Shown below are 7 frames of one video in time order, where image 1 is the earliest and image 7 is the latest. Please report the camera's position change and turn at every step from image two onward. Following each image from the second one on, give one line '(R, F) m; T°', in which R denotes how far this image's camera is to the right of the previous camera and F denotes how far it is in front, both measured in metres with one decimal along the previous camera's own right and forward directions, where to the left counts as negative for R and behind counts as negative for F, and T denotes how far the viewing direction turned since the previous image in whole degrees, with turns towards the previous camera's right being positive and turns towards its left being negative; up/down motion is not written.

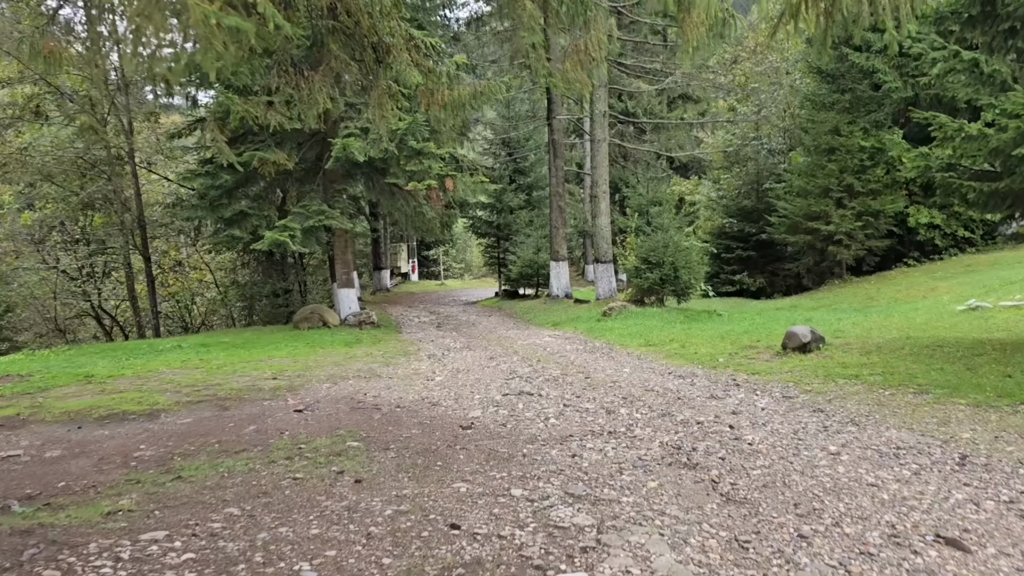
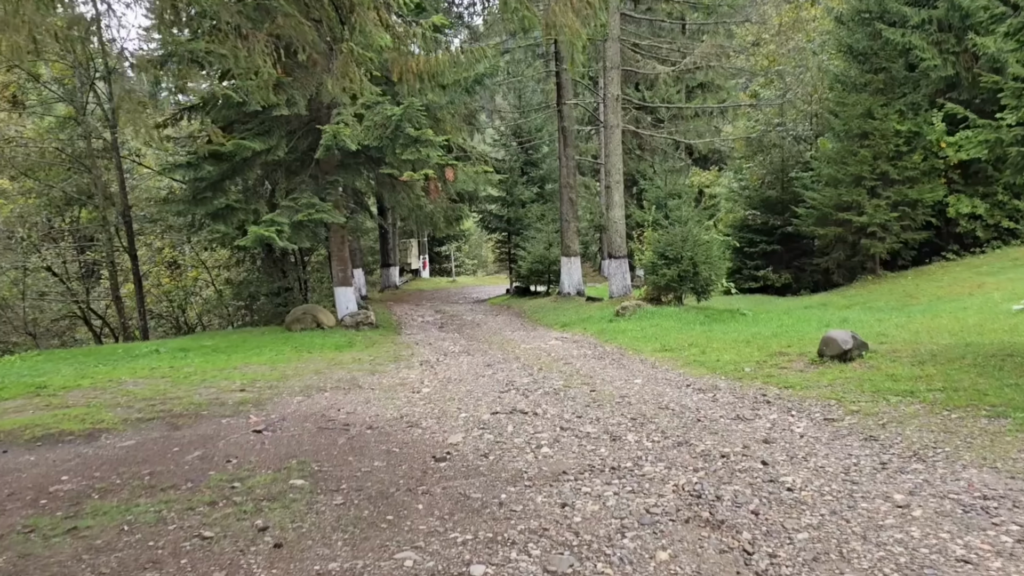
(+0.2, +1.1) m; -1°
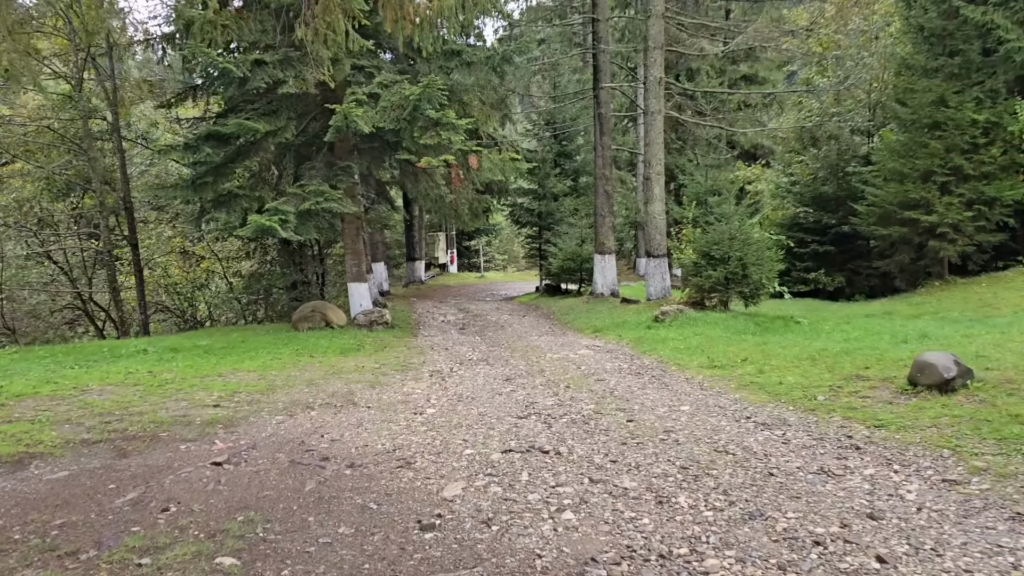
(+0.1, +1.3) m; -2°
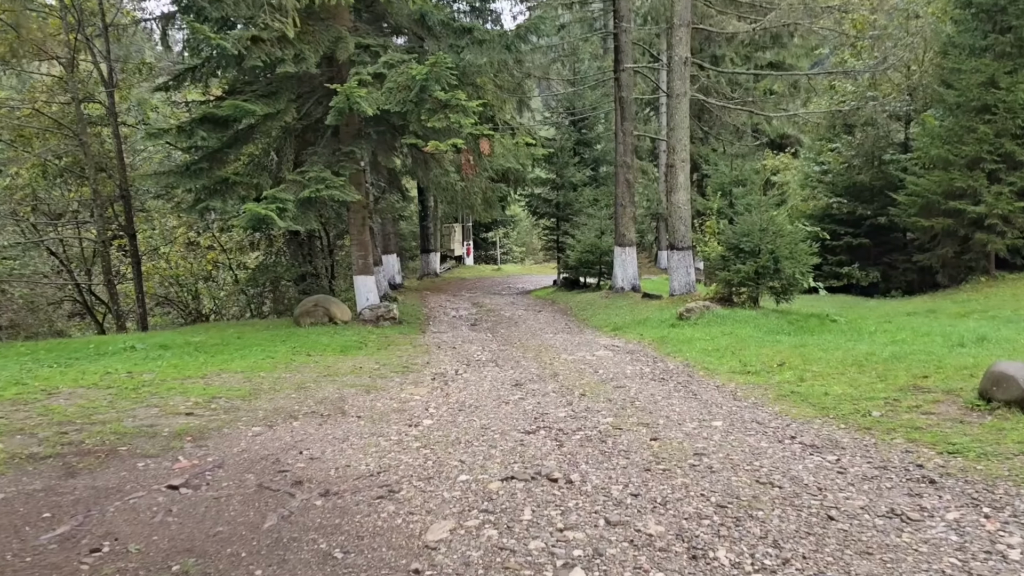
(+0.1, +0.8) m; -1°
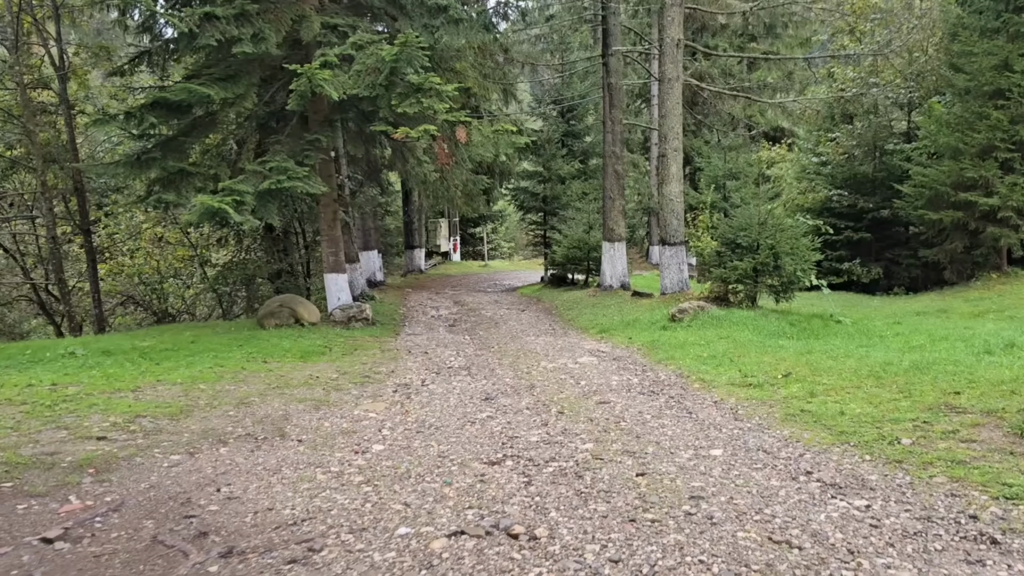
(+0.2, +0.9) m; 0°
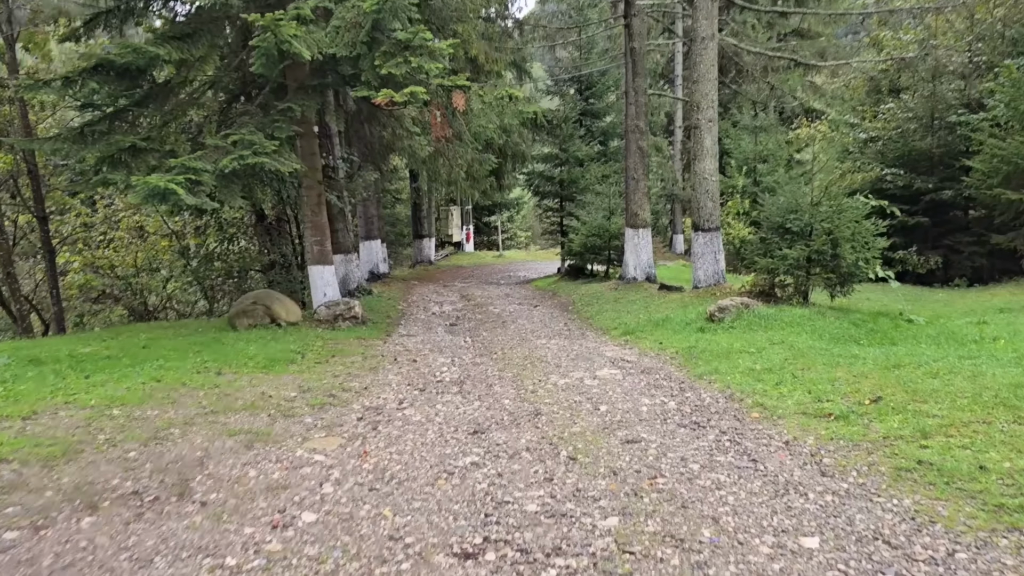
(+0.1, +1.6) m; -1°
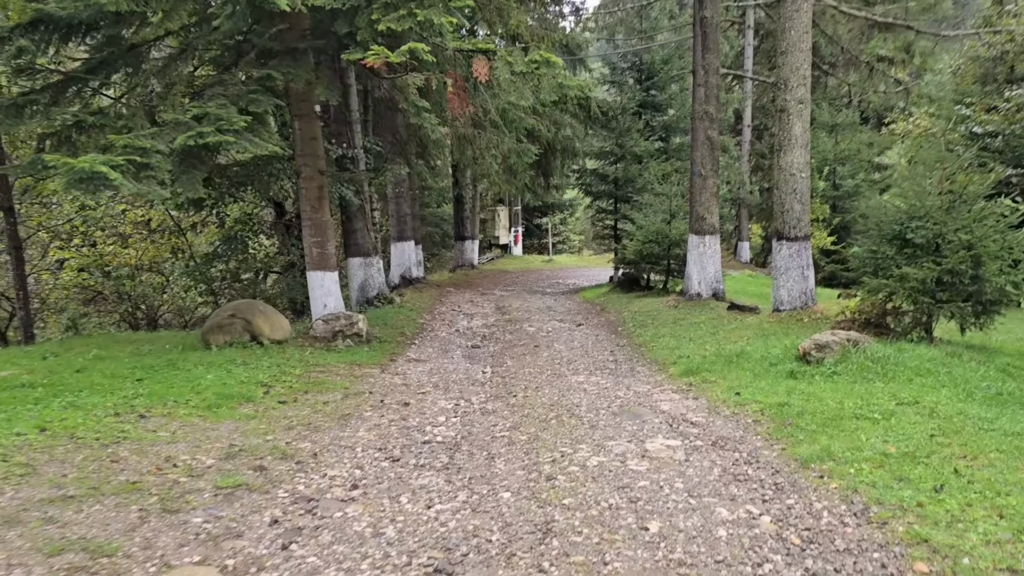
(+0.2, +2.0) m; -4°
